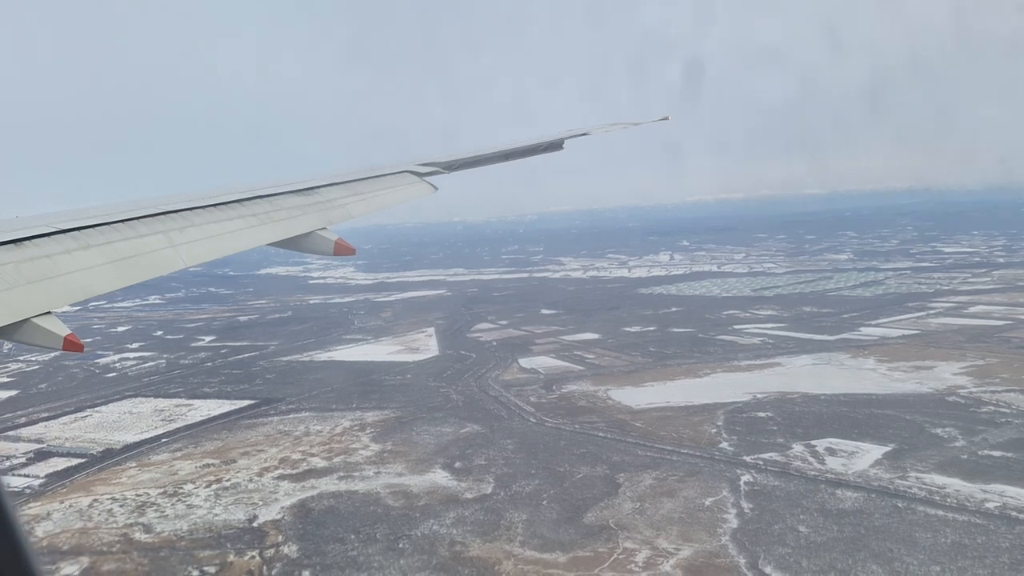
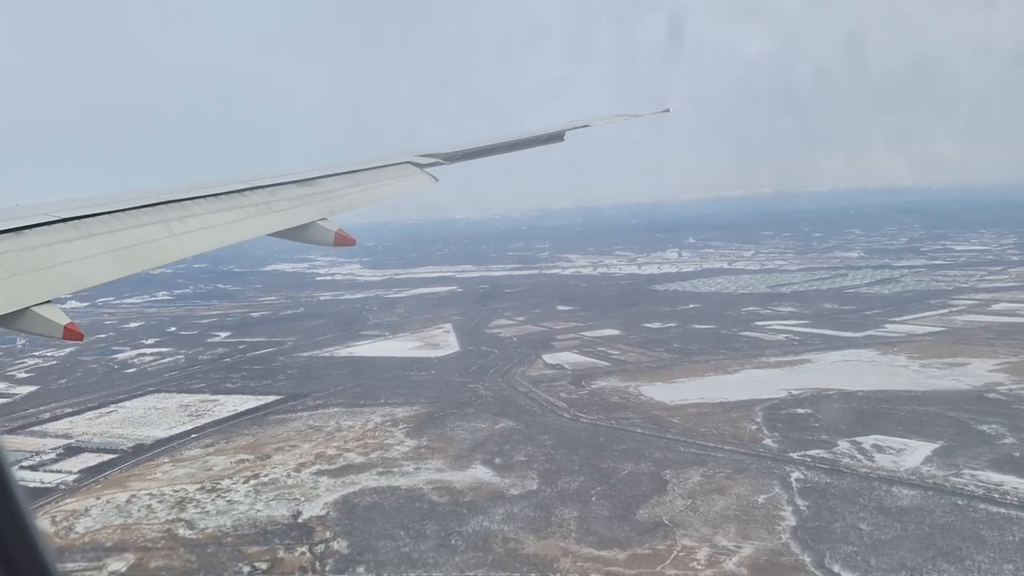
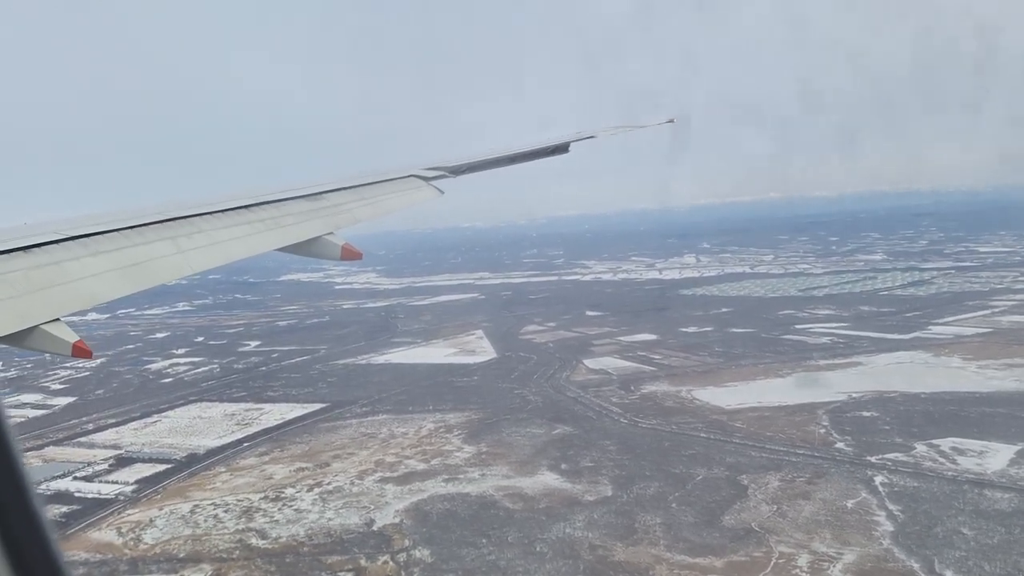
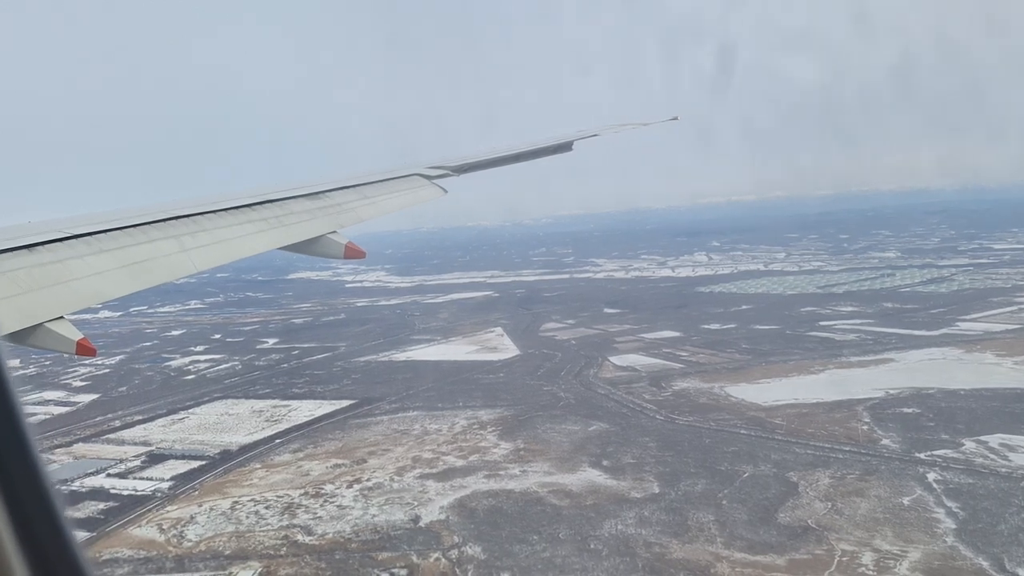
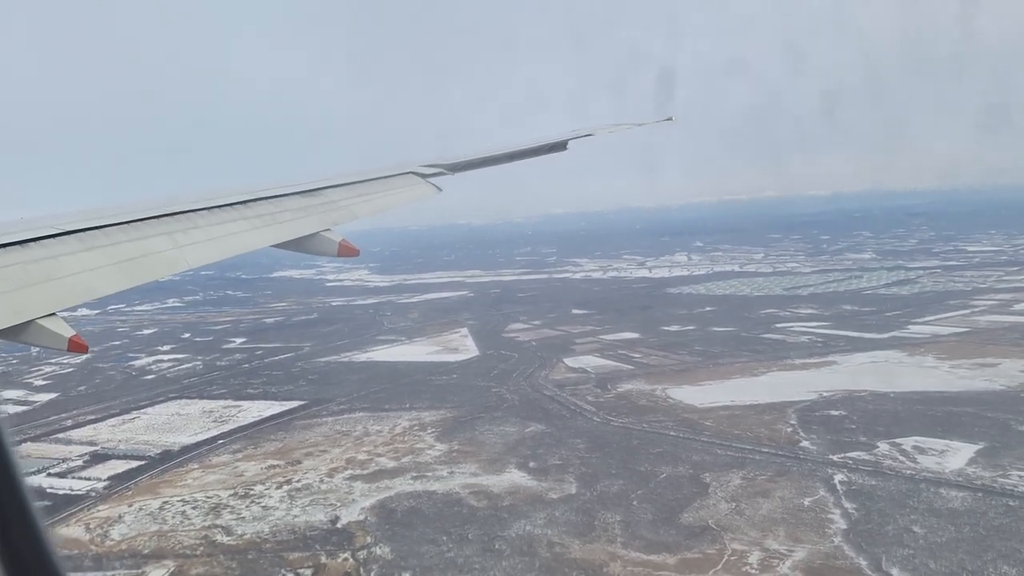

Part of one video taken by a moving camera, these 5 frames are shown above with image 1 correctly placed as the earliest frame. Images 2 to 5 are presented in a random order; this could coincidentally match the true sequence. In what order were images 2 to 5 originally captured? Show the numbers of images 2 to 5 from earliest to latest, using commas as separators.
2, 5, 3, 4
